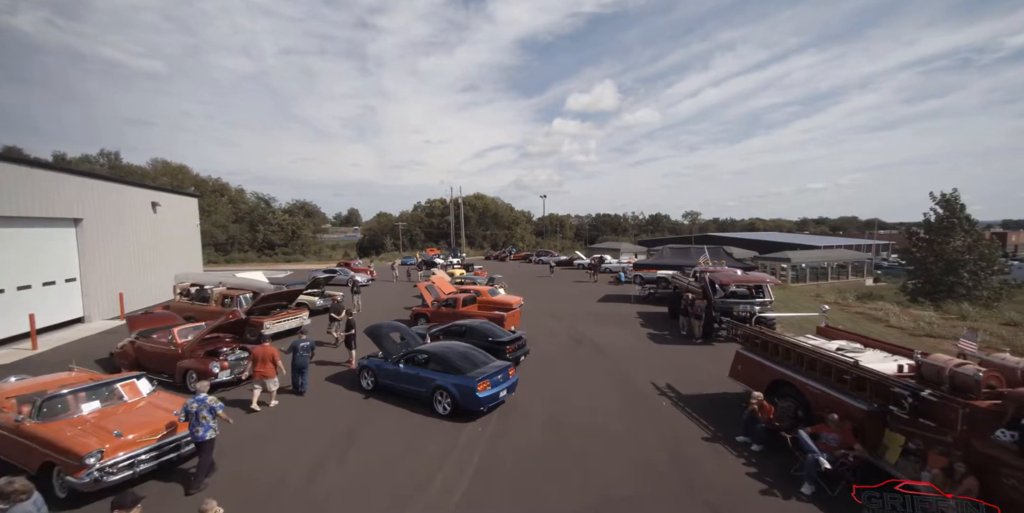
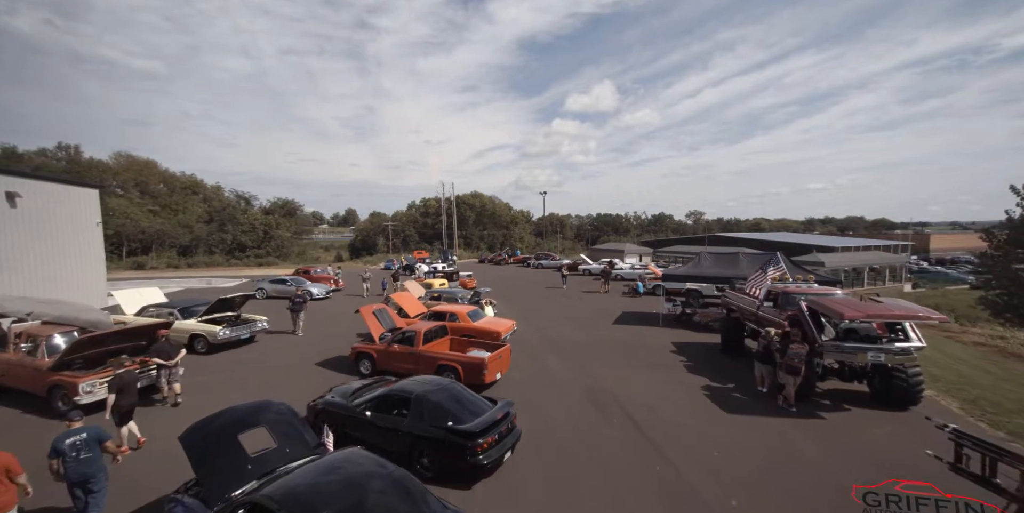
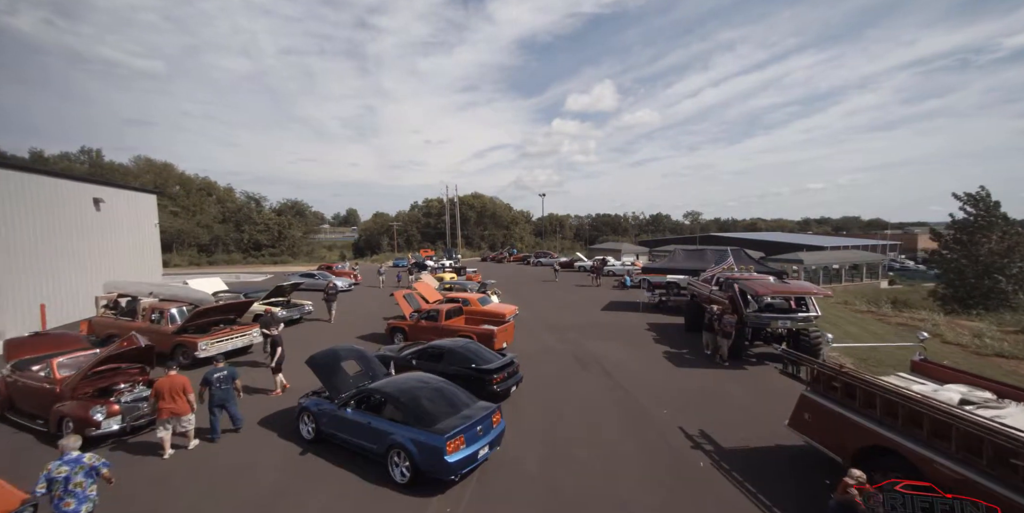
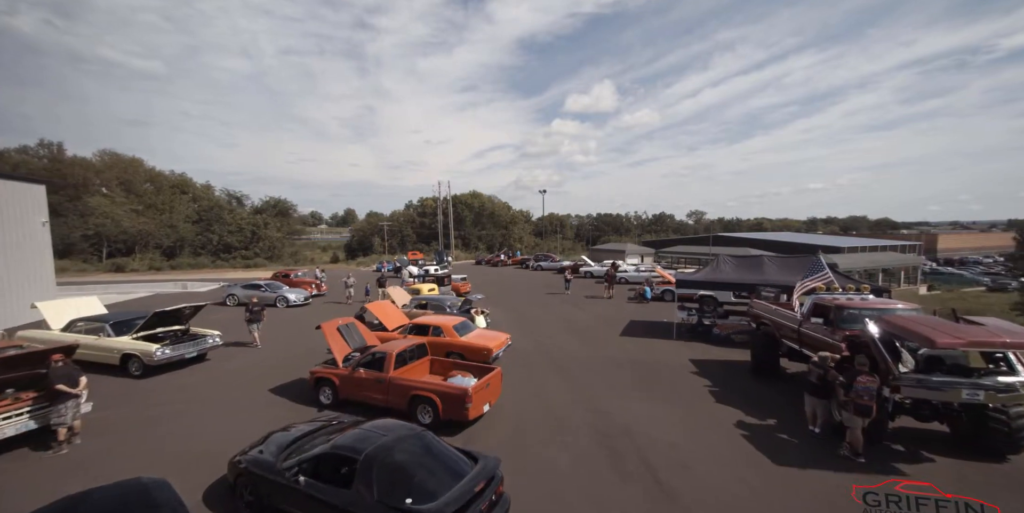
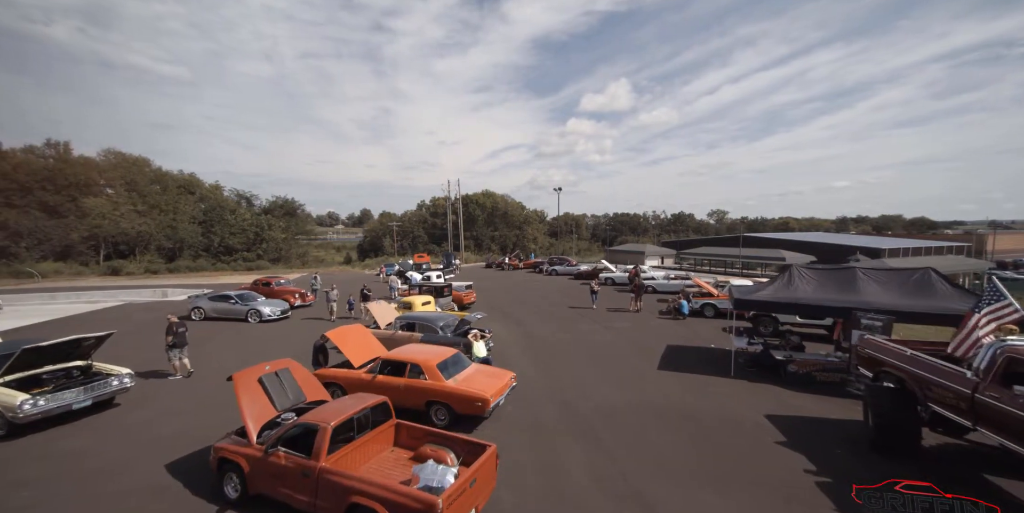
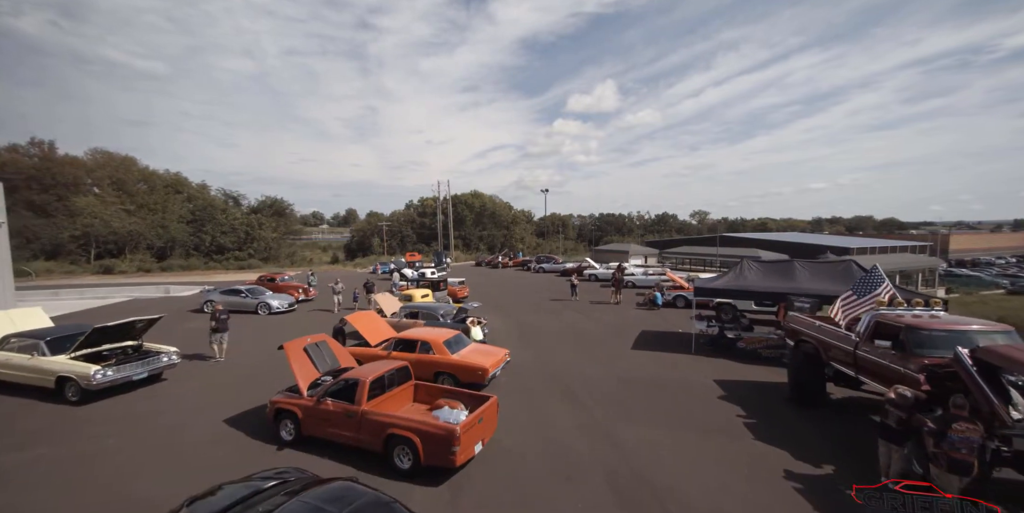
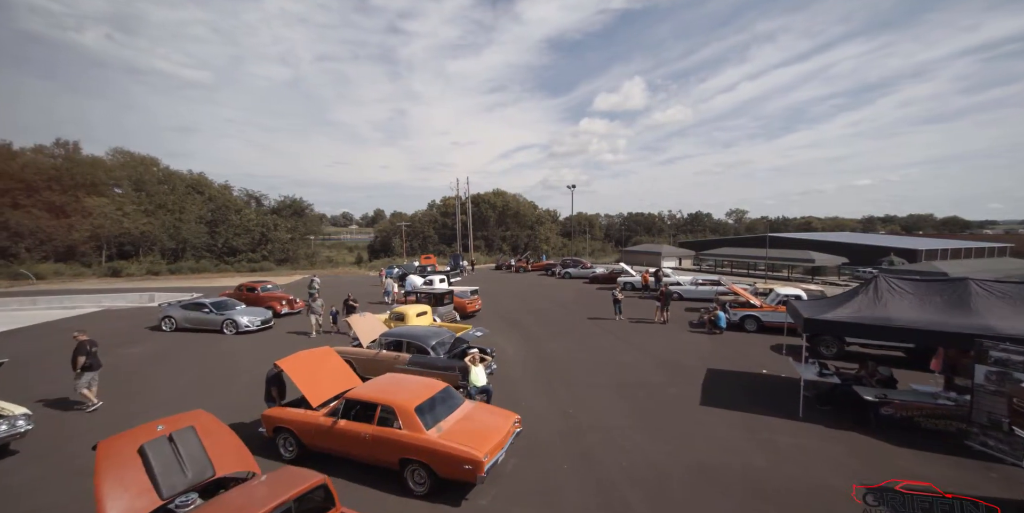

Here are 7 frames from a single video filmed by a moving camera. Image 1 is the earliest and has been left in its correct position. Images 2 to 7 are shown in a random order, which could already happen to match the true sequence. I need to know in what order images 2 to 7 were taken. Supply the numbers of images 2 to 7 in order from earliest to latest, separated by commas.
3, 2, 4, 6, 5, 7
